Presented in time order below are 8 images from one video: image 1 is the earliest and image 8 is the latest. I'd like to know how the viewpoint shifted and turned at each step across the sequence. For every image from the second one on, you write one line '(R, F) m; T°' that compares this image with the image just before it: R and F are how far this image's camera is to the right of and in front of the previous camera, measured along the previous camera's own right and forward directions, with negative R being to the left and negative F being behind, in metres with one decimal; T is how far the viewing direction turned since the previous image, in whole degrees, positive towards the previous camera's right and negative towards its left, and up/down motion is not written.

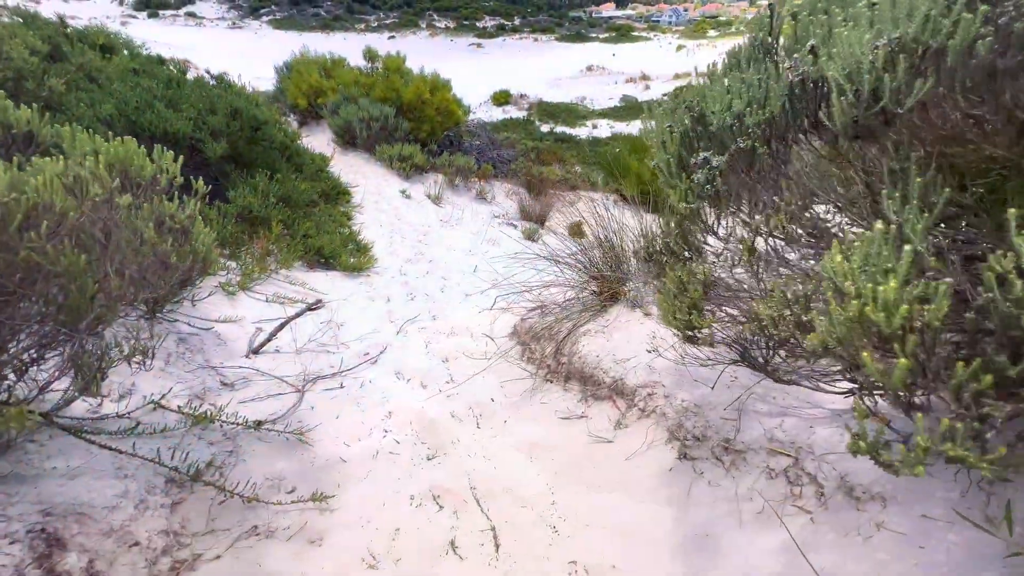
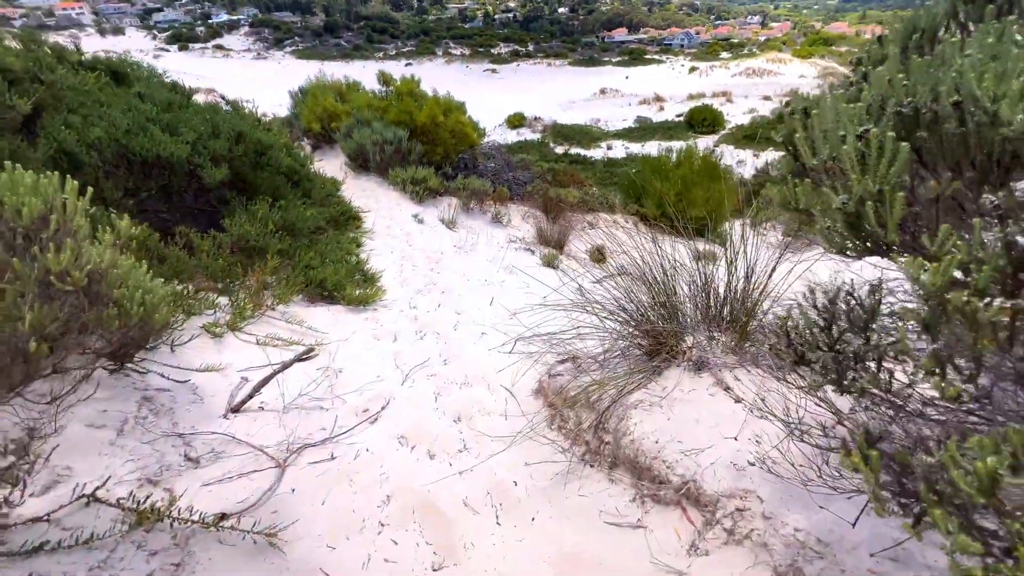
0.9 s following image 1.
(0.0, +0.3) m; -2°
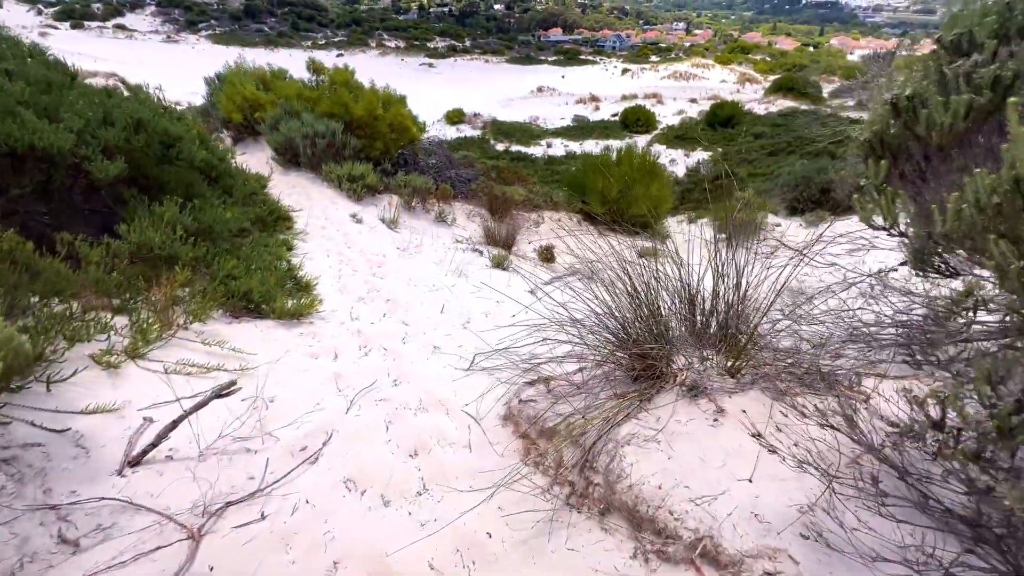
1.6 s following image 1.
(-0.1, +0.2) m; +7°
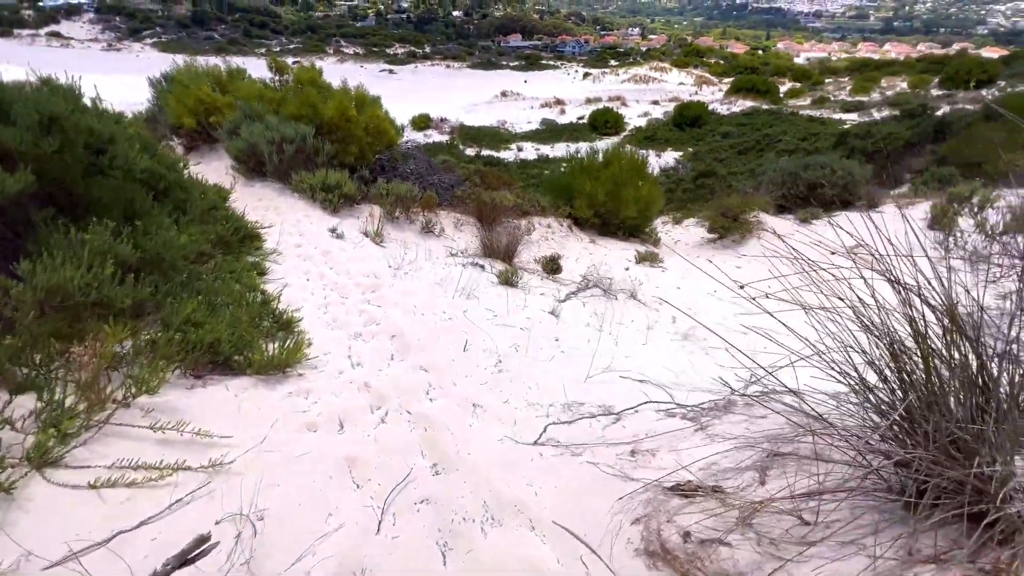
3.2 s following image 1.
(-0.4, +0.6) m; +4°
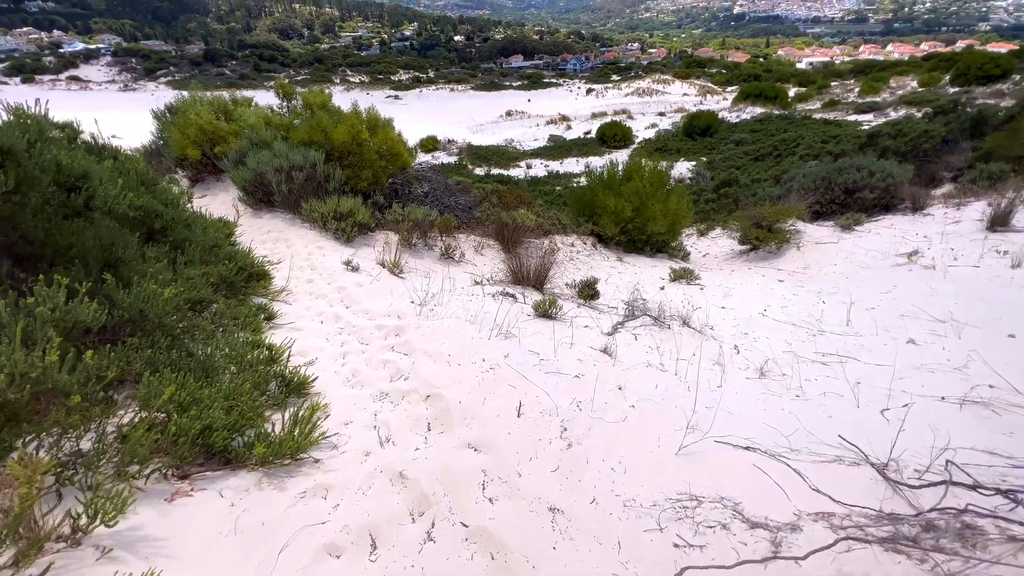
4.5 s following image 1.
(-0.2, +0.5) m; -1°
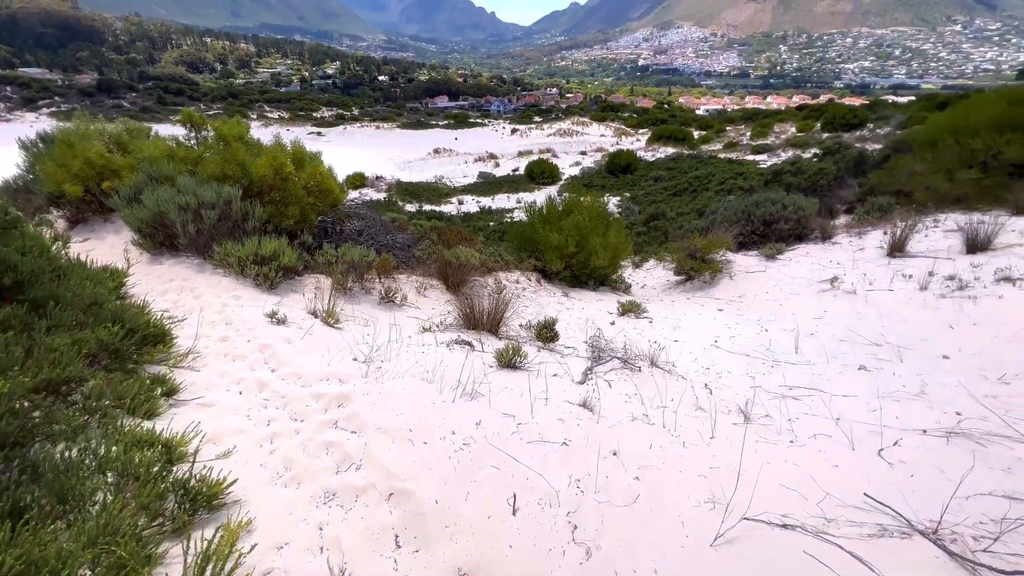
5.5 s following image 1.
(-0.2, +0.4) m; +9°
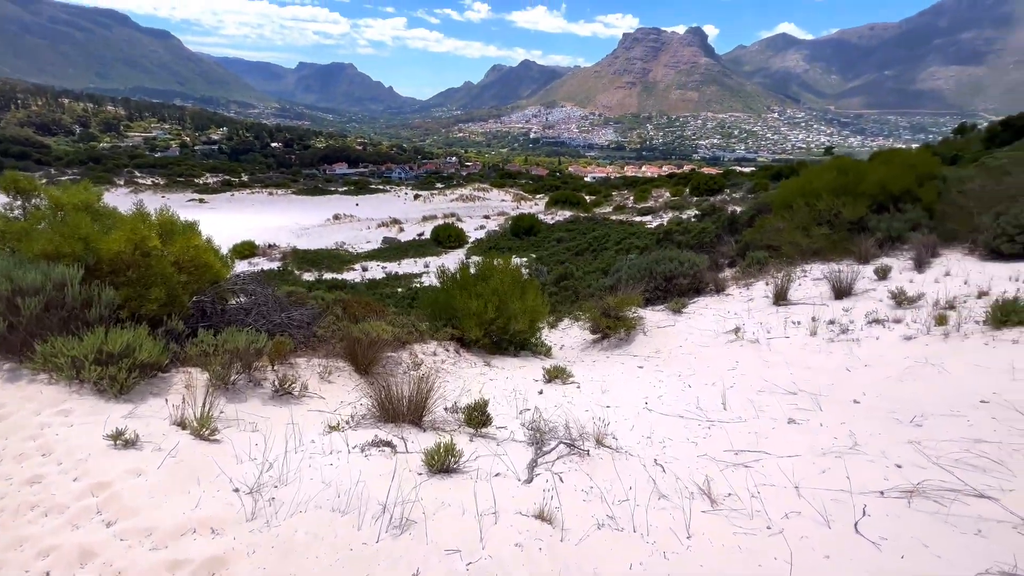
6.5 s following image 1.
(-0.1, +0.4) m; +12°
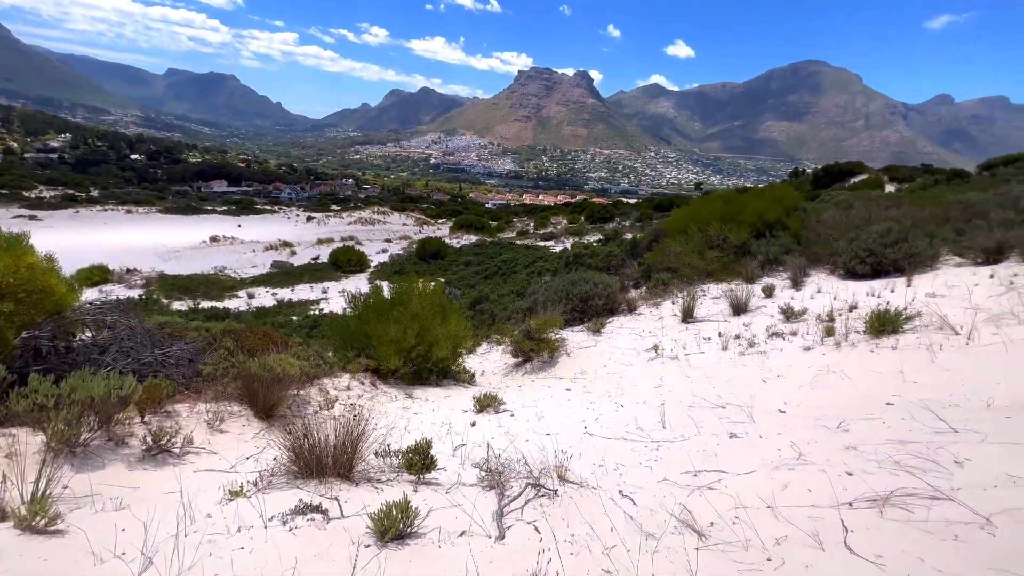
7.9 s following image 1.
(-0.3, +0.4) m; +12°
